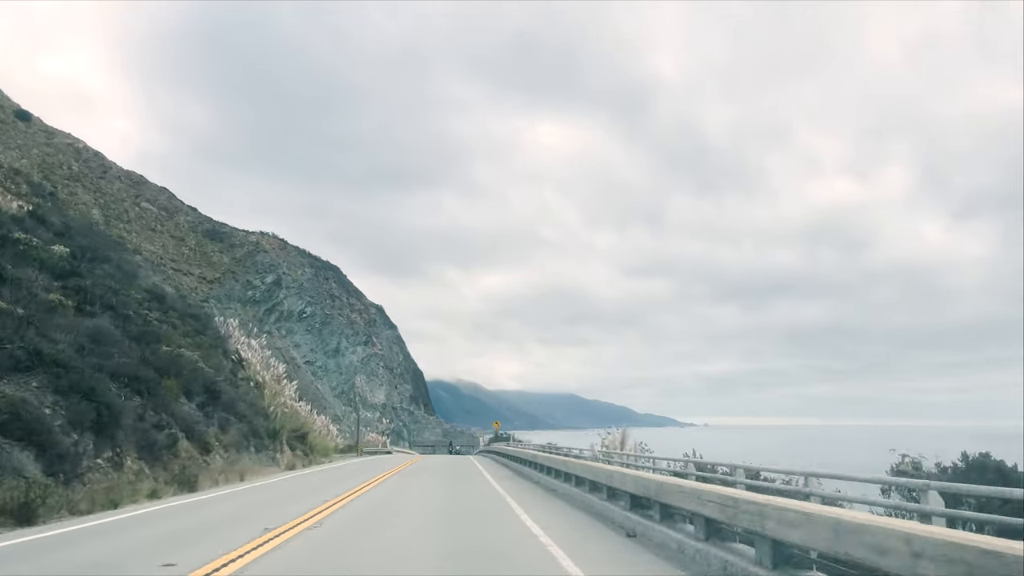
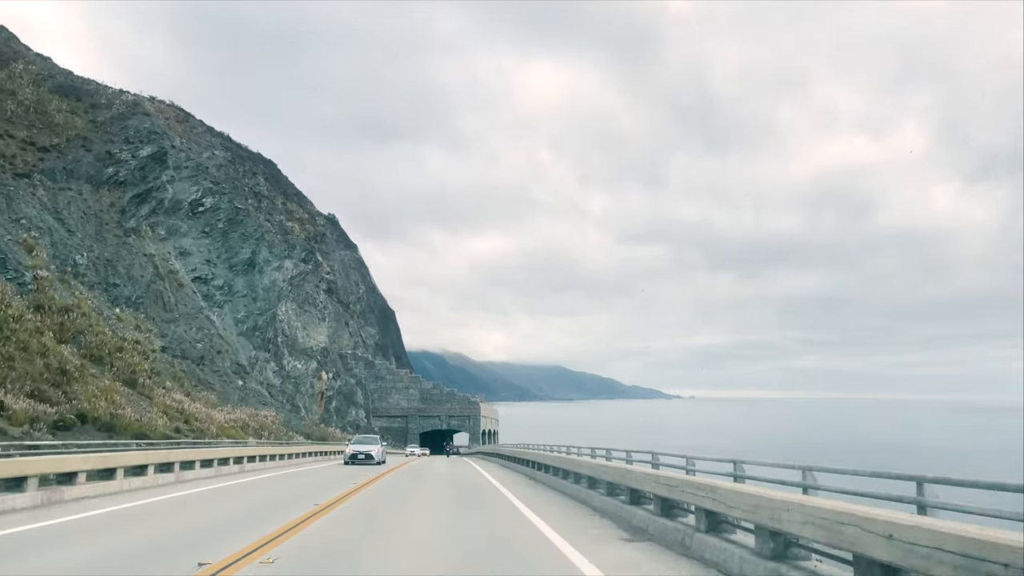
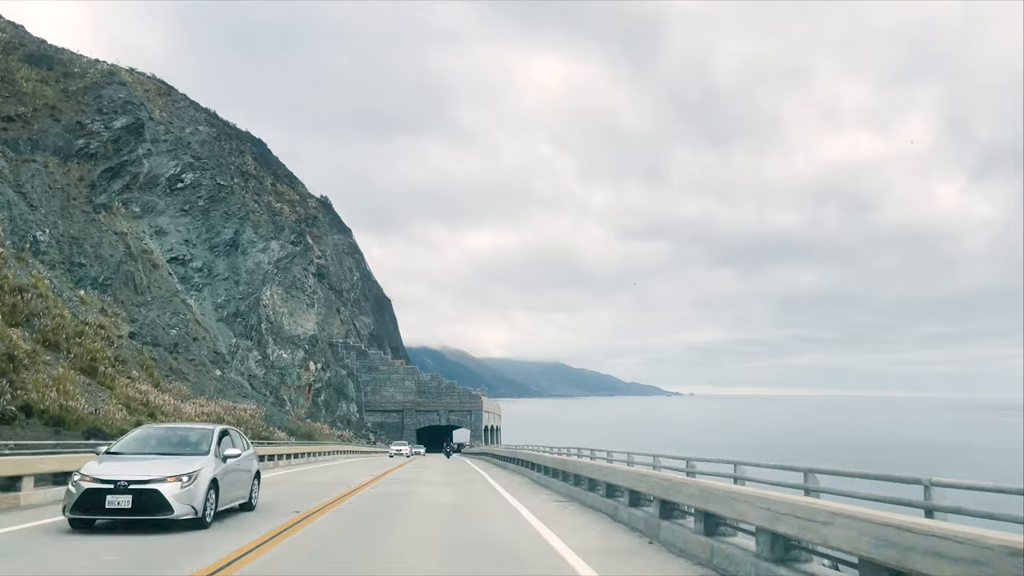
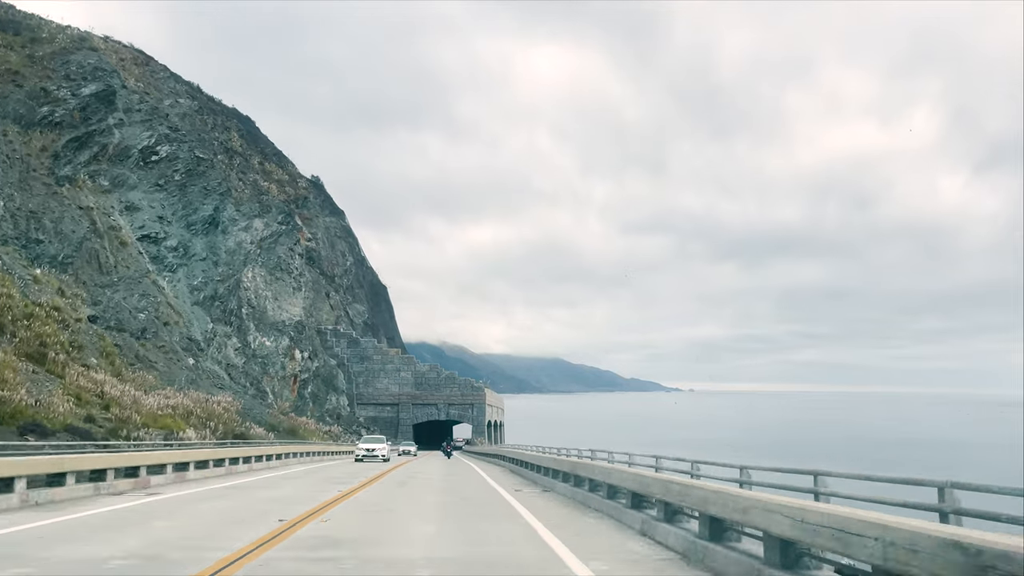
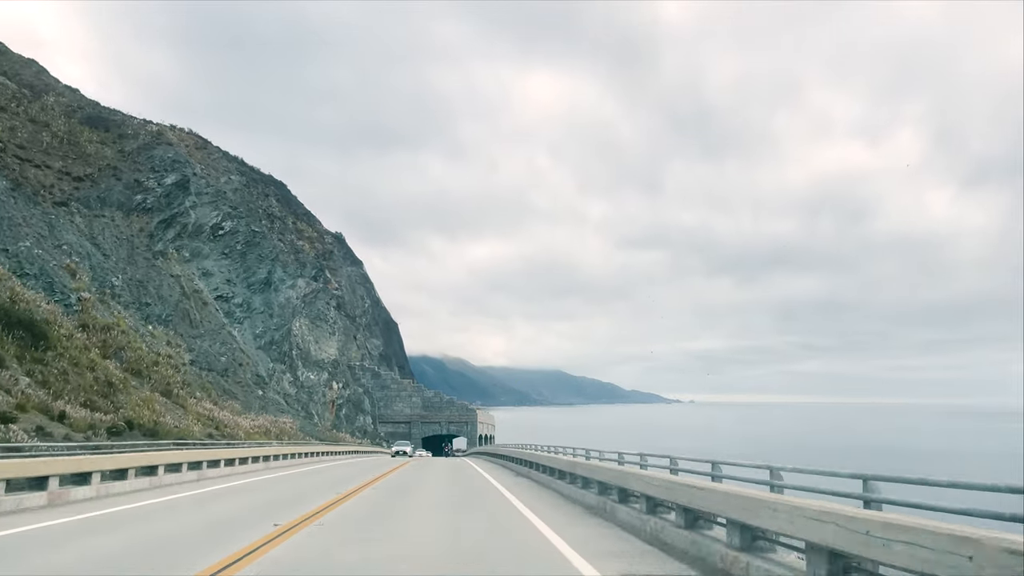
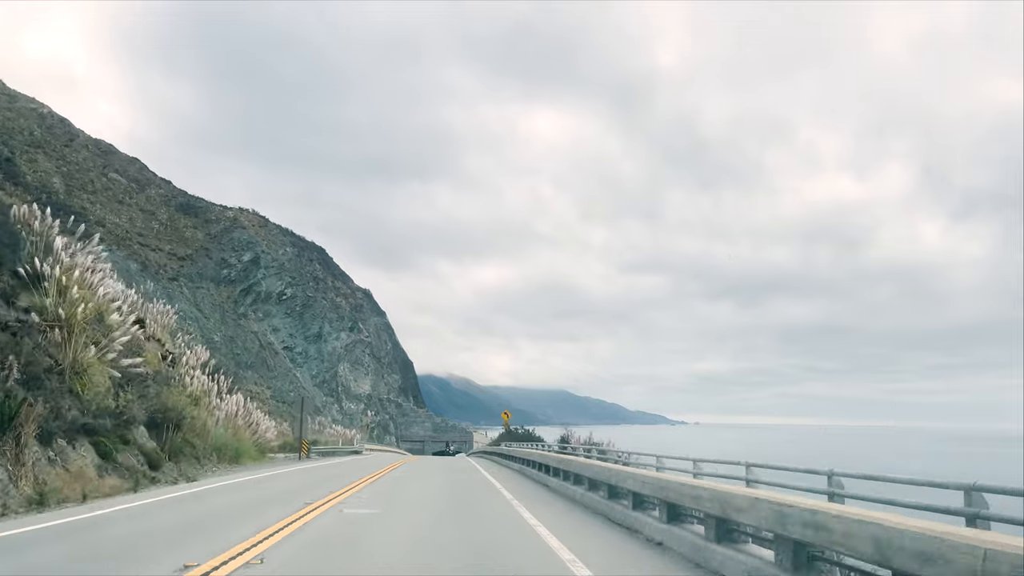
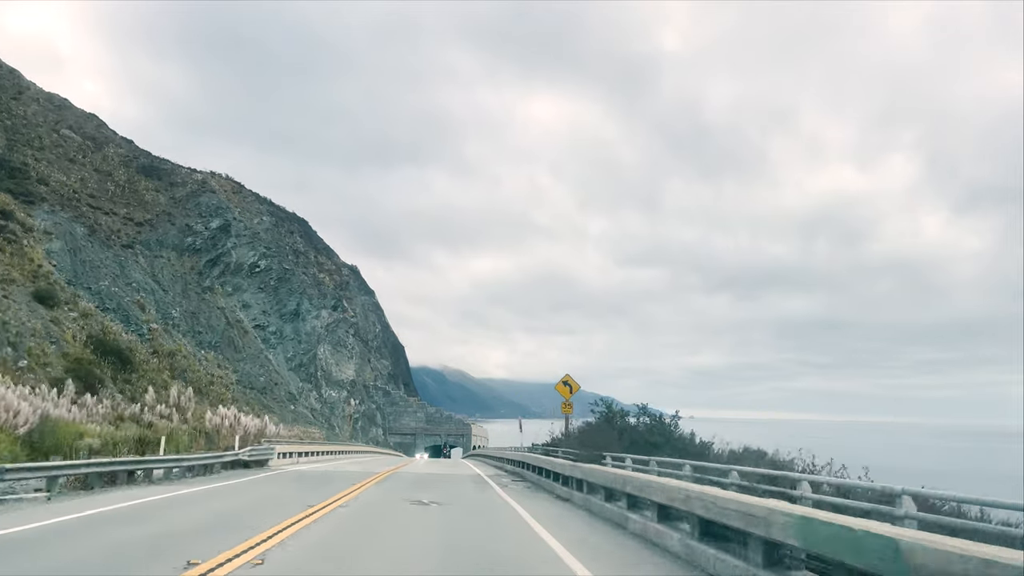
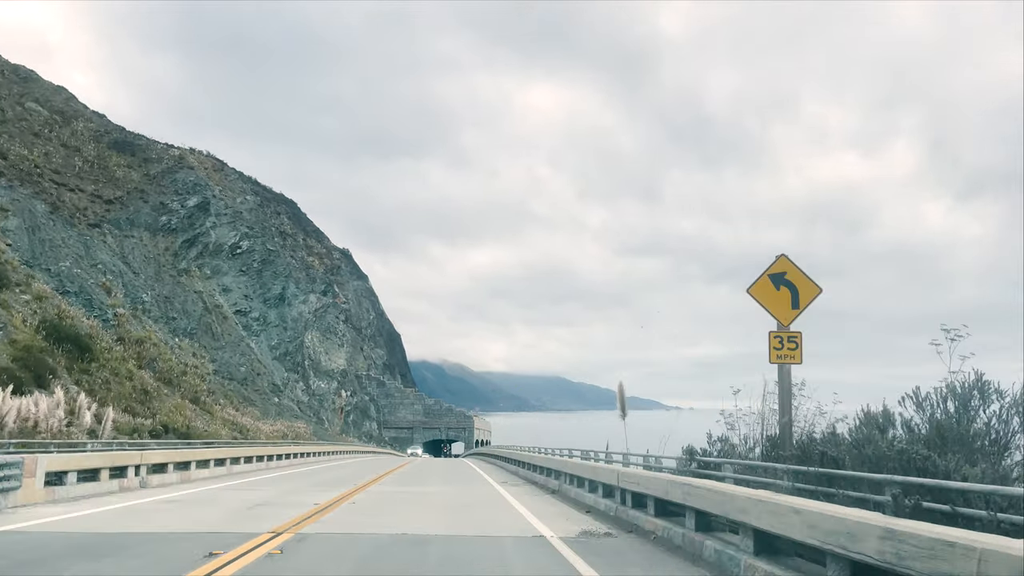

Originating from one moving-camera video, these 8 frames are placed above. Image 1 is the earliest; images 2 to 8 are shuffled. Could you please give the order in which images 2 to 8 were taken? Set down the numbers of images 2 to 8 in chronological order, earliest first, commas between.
6, 7, 8, 5, 2, 3, 4
